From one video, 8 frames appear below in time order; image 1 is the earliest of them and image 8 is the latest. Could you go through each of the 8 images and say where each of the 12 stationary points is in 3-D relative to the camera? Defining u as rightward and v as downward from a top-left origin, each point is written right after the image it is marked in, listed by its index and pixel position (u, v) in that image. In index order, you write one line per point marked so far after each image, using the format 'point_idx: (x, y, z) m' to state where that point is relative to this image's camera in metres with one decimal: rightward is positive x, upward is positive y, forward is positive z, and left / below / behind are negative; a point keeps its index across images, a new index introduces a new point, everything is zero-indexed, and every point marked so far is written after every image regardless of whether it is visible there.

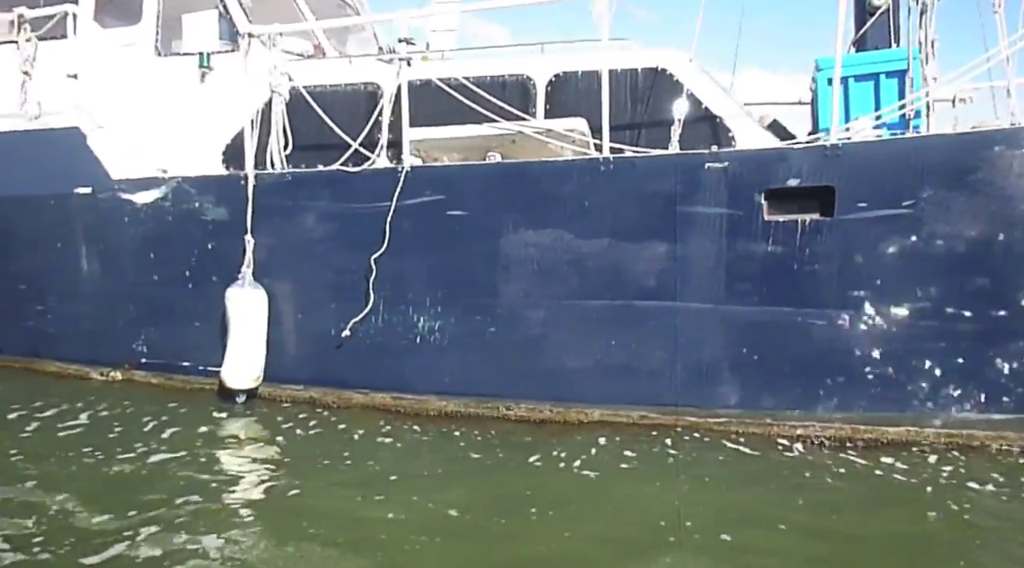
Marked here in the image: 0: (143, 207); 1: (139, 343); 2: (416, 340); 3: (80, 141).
0: (-2.6, +0.5, +6.2) m
1: (-2.7, -0.4, +6.4) m
2: (-0.6, -0.4, +5.7) m
3: (-3.2, +1.1, +6.5) m
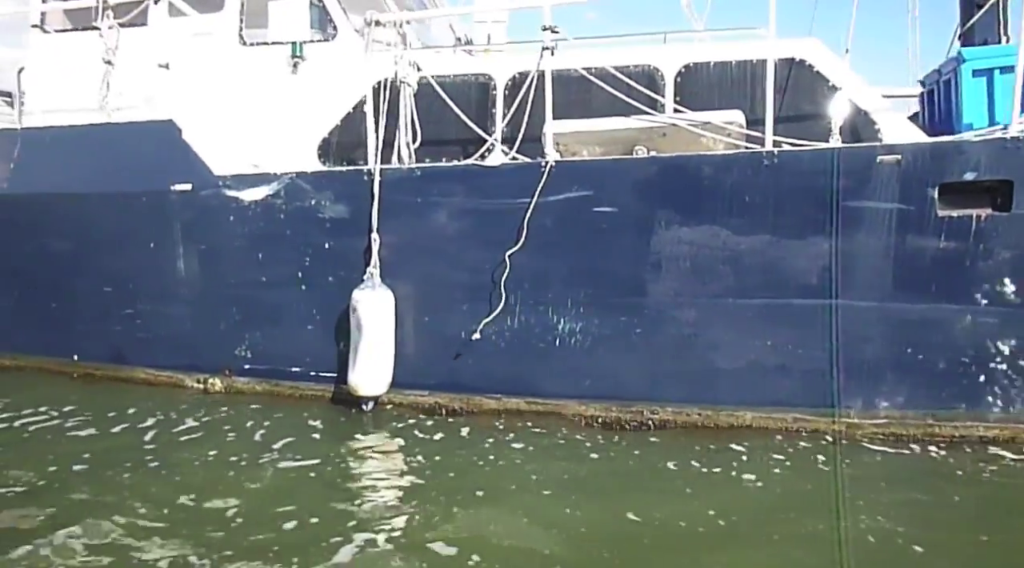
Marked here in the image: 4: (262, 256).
0: (-1.7, +0.5, +5.9) m
1: (-1.9, -0.5, +6.1) m
2: (+0.3, -0.4, +5.4) m
3: (-2.4, +1.0, +6.1) m
4: (-1.7, +0.2, +5.9) m
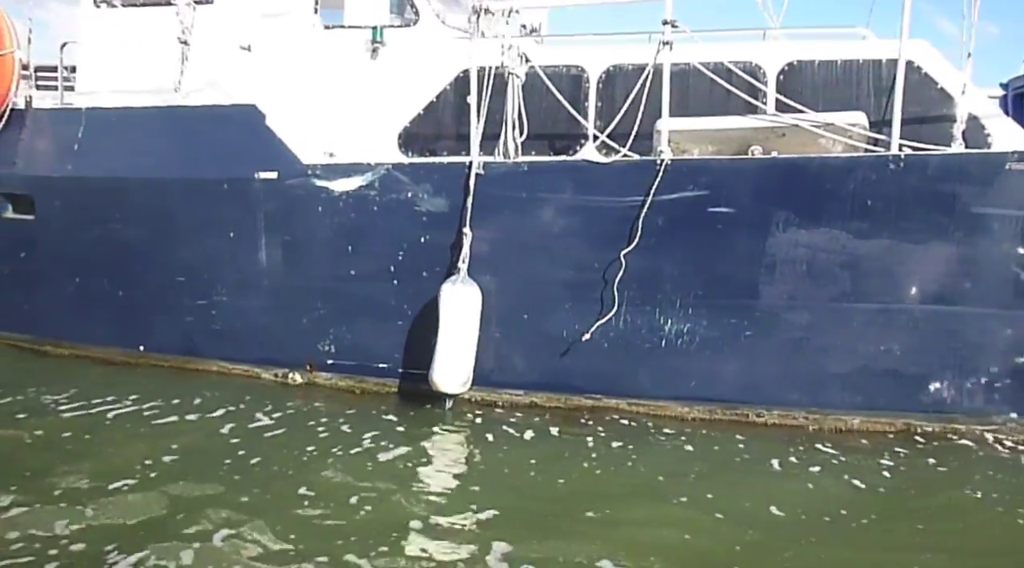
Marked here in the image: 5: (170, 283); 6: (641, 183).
0: (-1.1, +0.6, +5.7) m
1: (-1.3, -0.4, +5.9) m
2: (+0.9, -0.4, +5.3) m
3: (-1.7, +1.1, +5.9) m
4: (-1.0, +0.2, +5.7) m
5: (-2.4, 0.0, +6.2) m
6: (+0.8, +0.6, +5.2) m
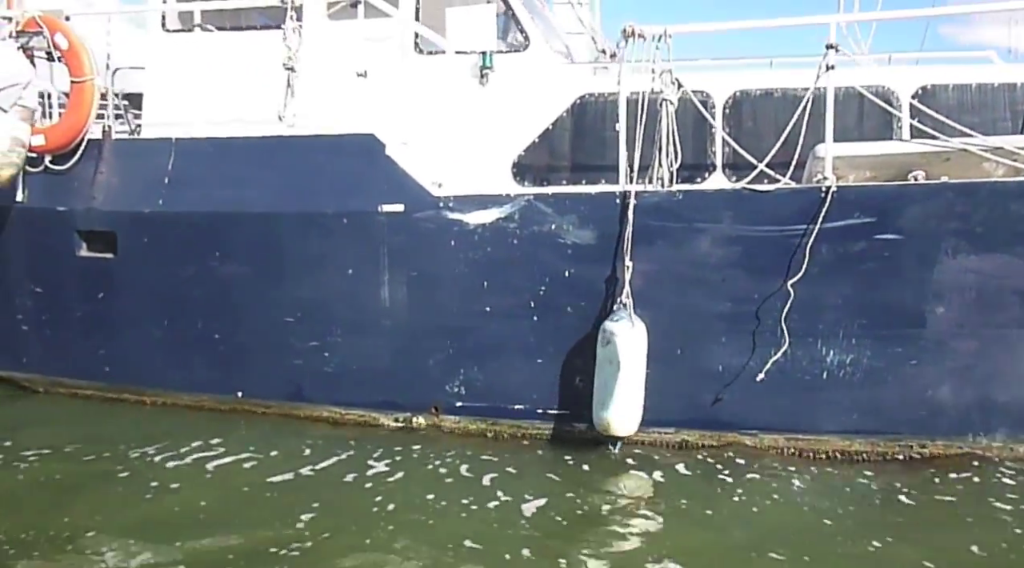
0: (-0.2, +0.3, +5.4) m
1: (-0.4, -0.6, +5.6) m
2: (+1.8, -0.5, +5.2) m
3: (-0.9, +0.9, +5.6) m
4: (-0.2, 0.0, +5.4) m
5: (-1.6, -0.3, +5.8) m
6: (+1.7, +0.4, +5.0) m
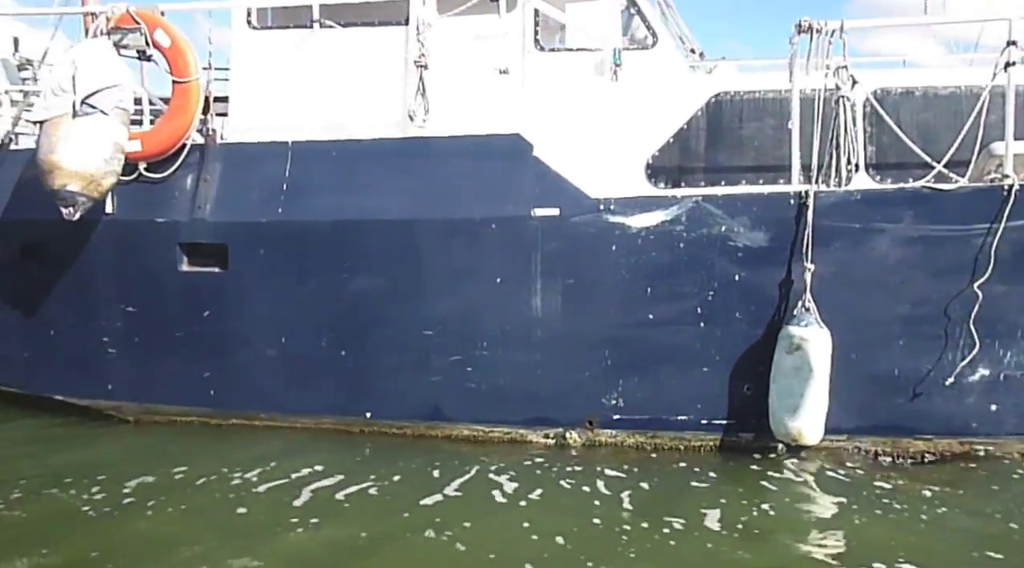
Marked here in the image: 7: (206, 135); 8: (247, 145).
0: (+0.8, +0.3, +5.1) m
1: (+0.6, -0.7, +5.3) m
2: (+2.8, -0.5, +5.1) m
3: (+0.1, +0.8, +5.3) m
4: (+0.8, 0.0, +5.2) m
5: (-0.6, -0.3, +5.4) m
6: (+2.7, +0.4, +4.9) m
7: (-2.0, +1.0, +5.7) m
8: (-1.7, +0.9, +5.7) m
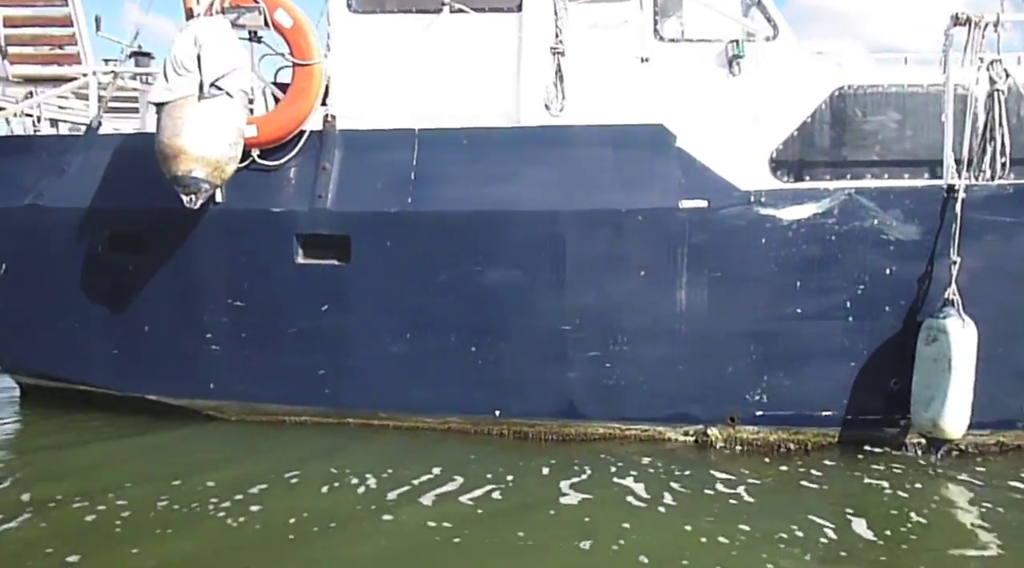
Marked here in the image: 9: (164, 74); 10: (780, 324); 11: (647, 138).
0: (+1.6, +0.3, +5.0) m
1: (+1.5, -0.7, +5.2) m
2: (+3.7, -0.5, +5.1) m
3: (+0.9, +0.8, +5.2) m
4: (+1.7, 0.0, +5.1) m
5: (+0.2, -0.3, +5.3) m
6: (+3.5, +0.5, +5.0) m
7: (-1.2, +1.0, +5.5) m
8: (-0.9, +0.9, +5.4) m
9: (-2.0, +1.2, +5.0) m
10: (+1.6, -0.2, +5.1) m
11: (+0.8, +0.9, +5.2) m
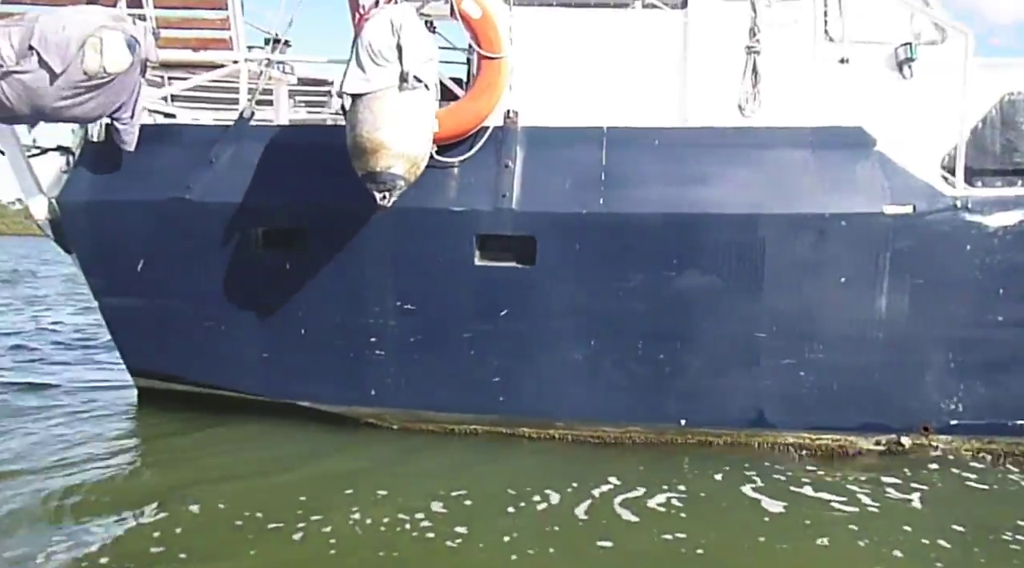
0: (+2.8, +0.3, +5.0) m
1: (+2.6, -0.7, +5.1) m
2: (+4.8, -0.6, +5.2) m
3: (+2.1, +0.8, +5.0) m
4: (+2.8, 0.0, +5.0) m
5: (+1.4, -0.3, +5.1) m
6: (+4.7, +0.4, +5.0) m
7: (0.0, +1.0, +5.2) m
8: (+0.3, +0.9, +5.2) m
9: (-0.8, +1.2, +4.7) m
10: (+2.7, -0.3, +5.1) m
11: (+2.0, +0.8, +5.1) m
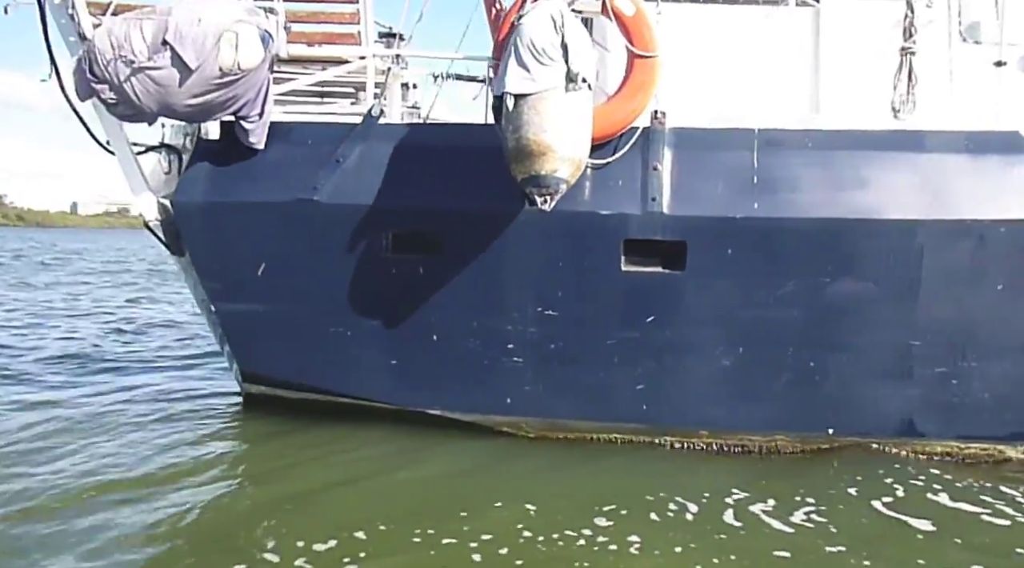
0: (+3.6, +0.3, +4.9) m
1: (+3.4, -0.7, +5.1) m
2: (+5.7, -0.6, +5.2) m
3: (+2.9, +0.8, +5.0) m
4: (+3.7, -0.1, +5.0) m
5: (+2.2, -0.4, +5.0) m
6: (+5.6, +0.4, +5.0) m
7: (+0.8, +1.0, +5.1) m
8: (+1.1, +0.9, +5.1) m
9: (+0.1, +1.2, +4.5) m
10: (+3.6, -0.3, +5.0) m
11: (+2.8, +0.8, +5.0) m
